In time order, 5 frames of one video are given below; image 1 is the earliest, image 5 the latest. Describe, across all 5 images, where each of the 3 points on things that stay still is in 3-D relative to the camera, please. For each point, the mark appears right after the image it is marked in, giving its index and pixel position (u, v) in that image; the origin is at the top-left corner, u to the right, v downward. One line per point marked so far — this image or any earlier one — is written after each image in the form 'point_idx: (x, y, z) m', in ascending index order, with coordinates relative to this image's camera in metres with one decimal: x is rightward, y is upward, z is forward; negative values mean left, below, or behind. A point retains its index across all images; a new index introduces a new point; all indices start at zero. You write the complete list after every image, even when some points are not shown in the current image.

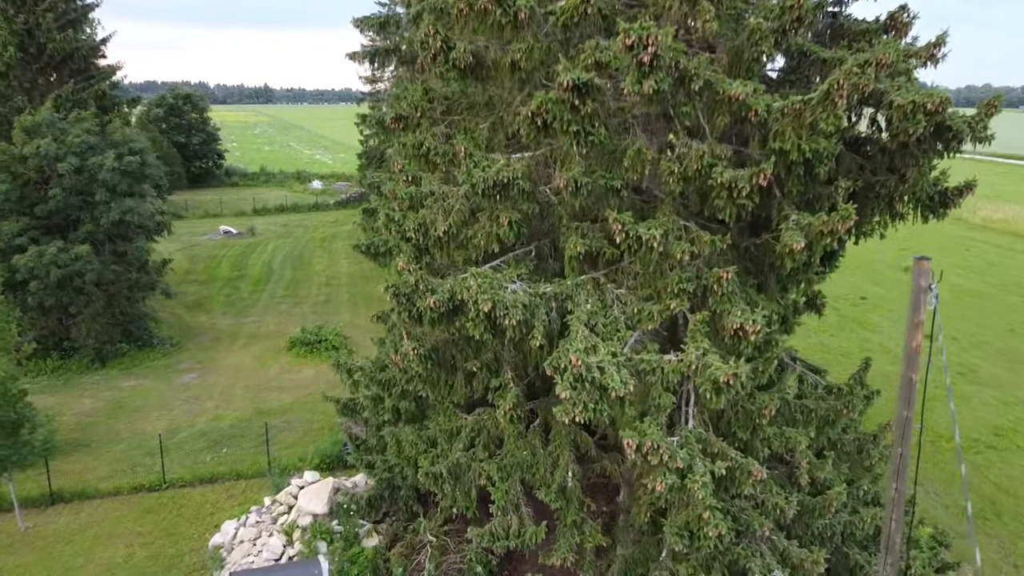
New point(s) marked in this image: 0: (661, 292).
0: (+1.1, 0.0, +7.6) m
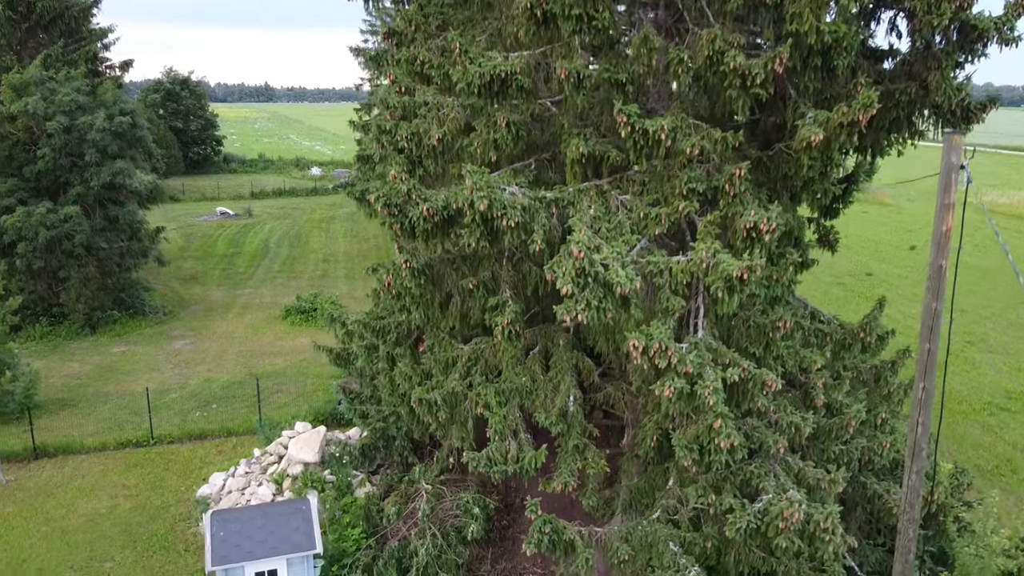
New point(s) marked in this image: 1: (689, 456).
0: (+1.1, +0.7, +7.1) m
1: (+1.2, -1.1, +6.7) m
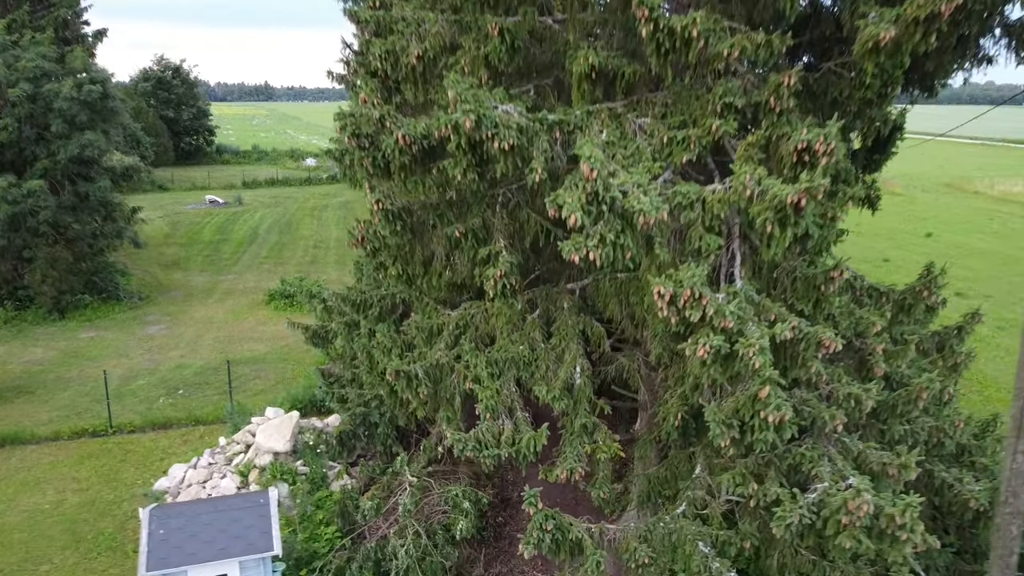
0: (+1.1, +1.0, +5.8) m
1: (+1.2, -0.8, +5.4) m
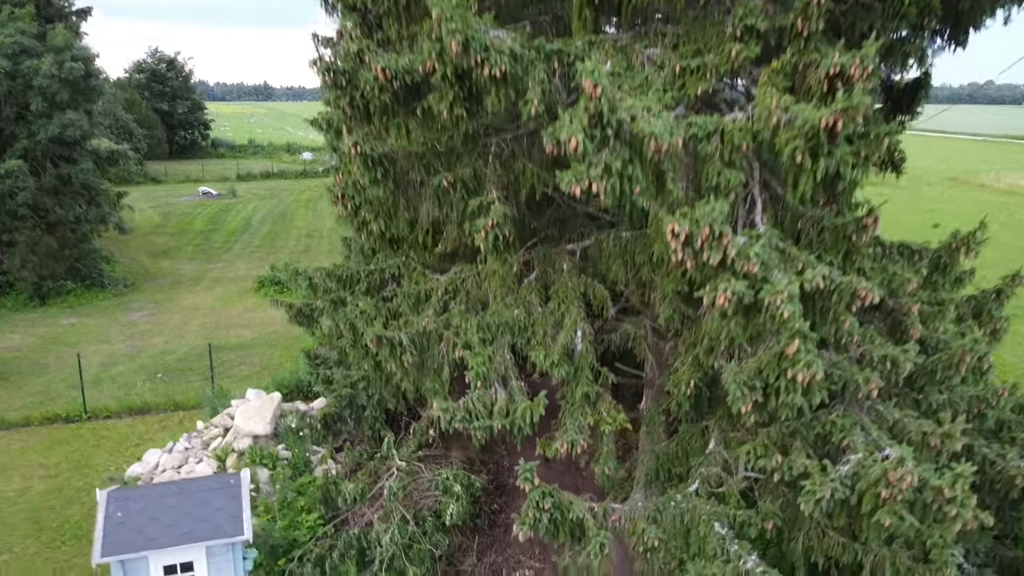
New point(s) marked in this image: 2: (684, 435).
0: (+1.0, +1.3, +5.2) m
1: (+1.1, -0.5, +4.8) m
2: (+1.0, -0.9, +6.1) m
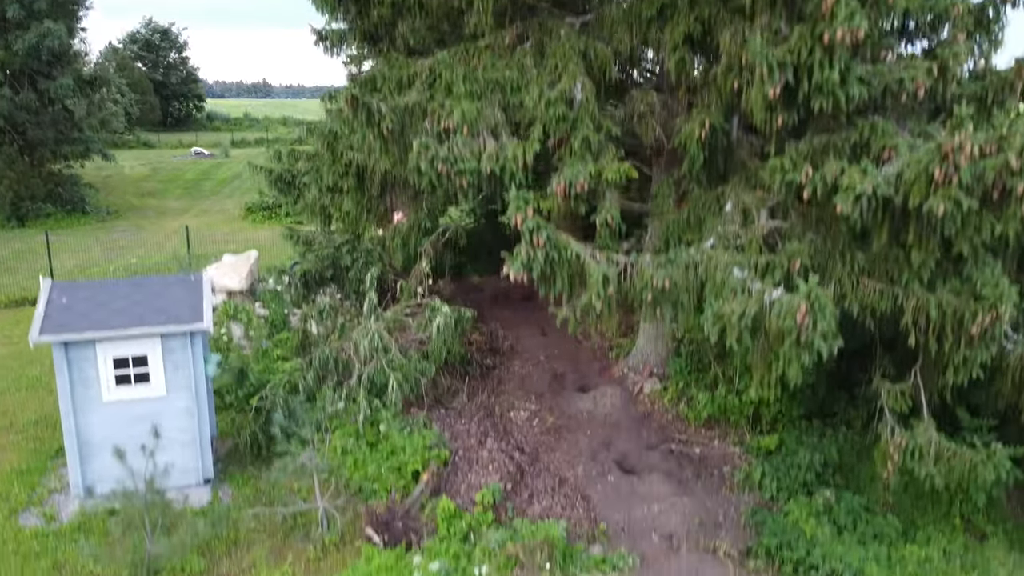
0: (+1.0, +2.6, +4.5) m
1: (+1.1, +0.8, +4.1) m
2: (+1.0, +0.5, +5.4) m
